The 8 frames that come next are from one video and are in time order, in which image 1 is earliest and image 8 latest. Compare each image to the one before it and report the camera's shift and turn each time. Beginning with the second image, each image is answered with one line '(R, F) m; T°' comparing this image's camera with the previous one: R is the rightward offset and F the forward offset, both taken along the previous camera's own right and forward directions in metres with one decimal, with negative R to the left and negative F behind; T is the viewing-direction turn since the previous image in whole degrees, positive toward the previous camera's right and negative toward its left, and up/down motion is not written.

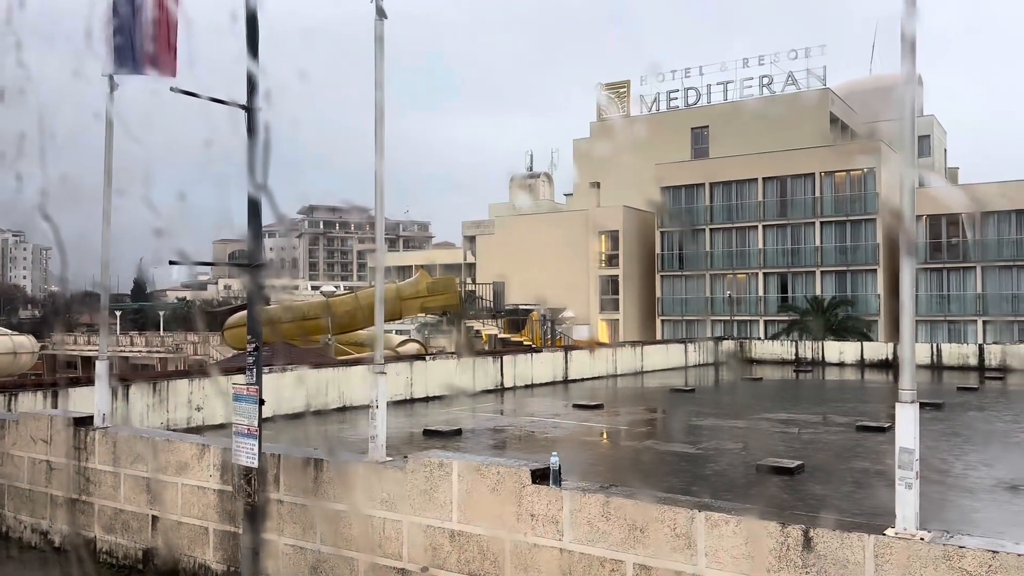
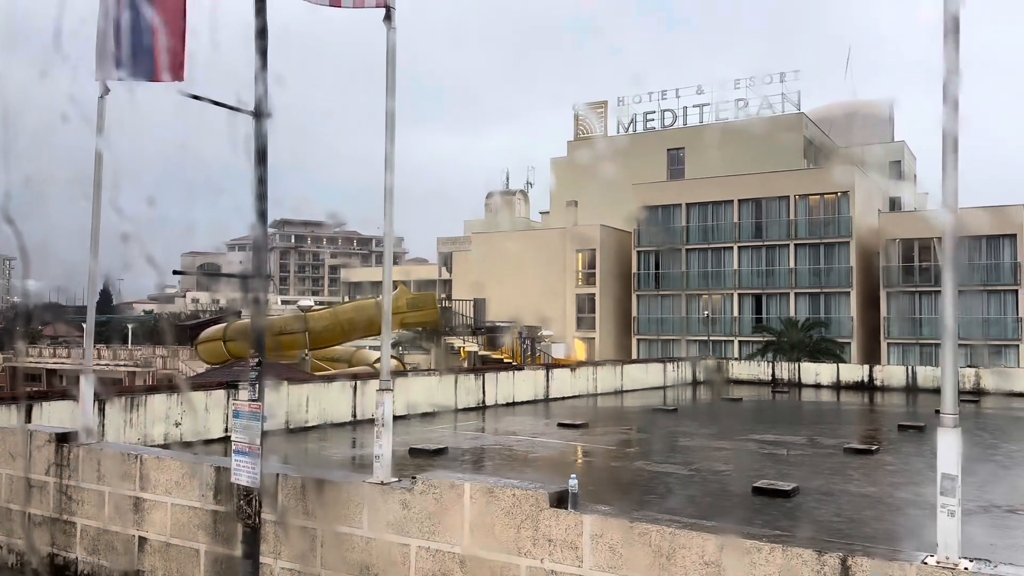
(-0.3, +0.1) m; +2°
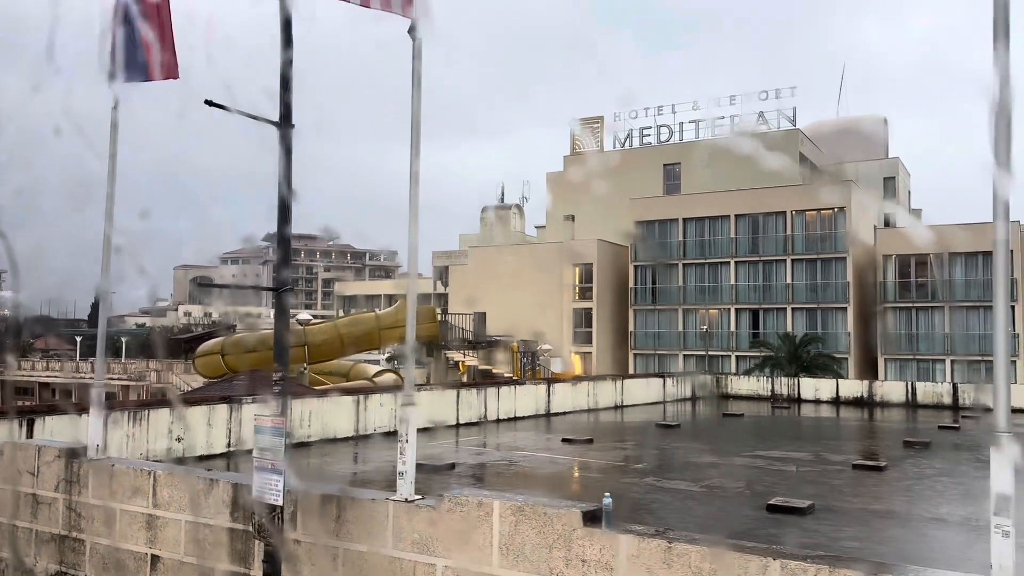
(-0.2, +0.1) m; 0°
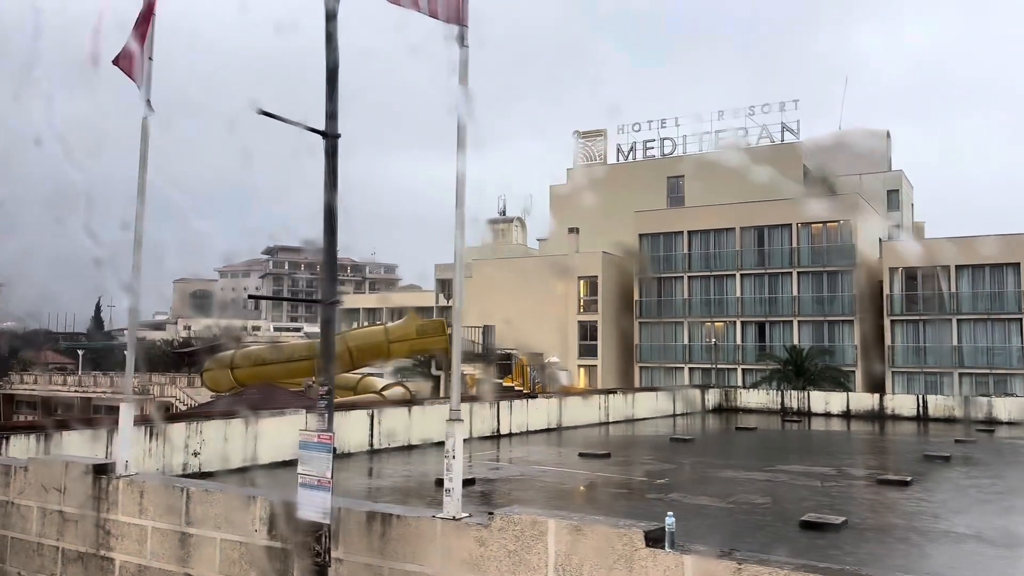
(-0.3, +0.1) m; 0°
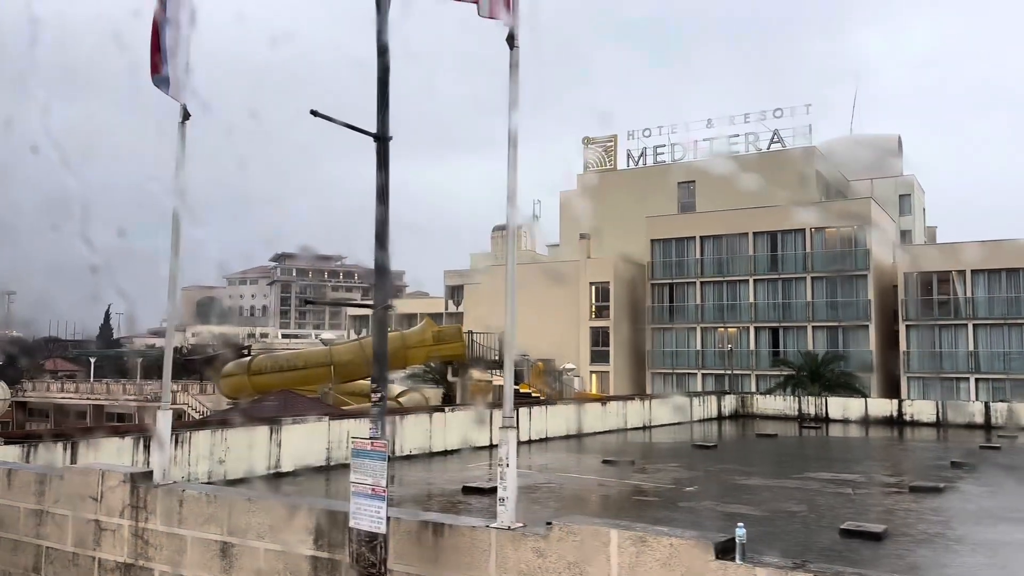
(-0.3, +0.1) m; -1°
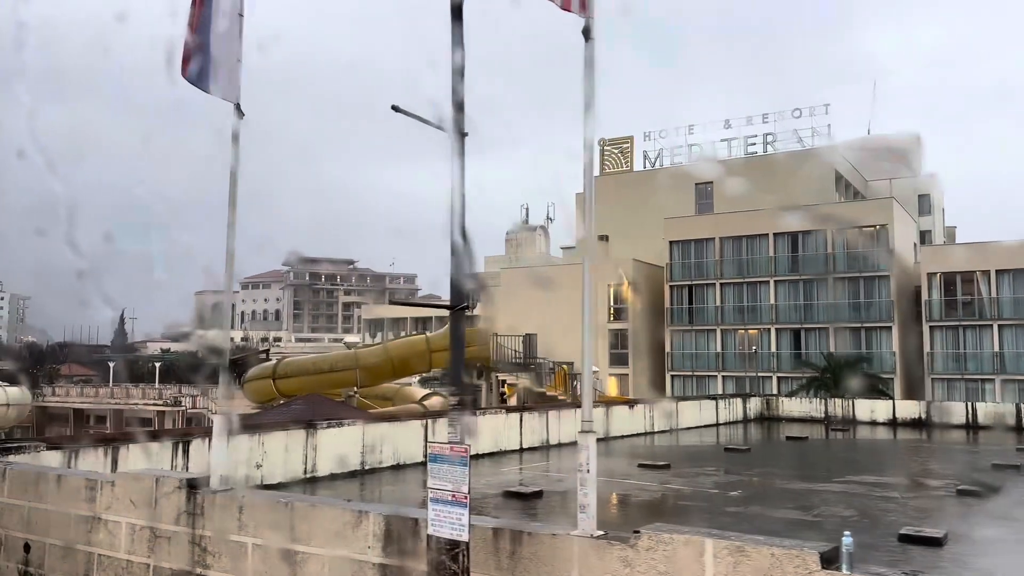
(-0.4, +0.2) m; -1°
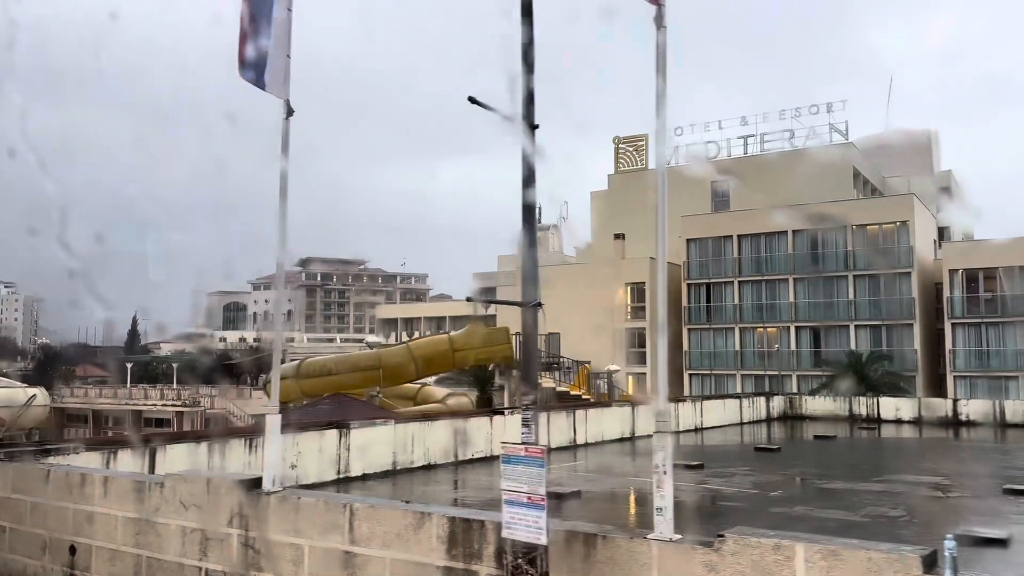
(-0.4, +0.1) m; -1°
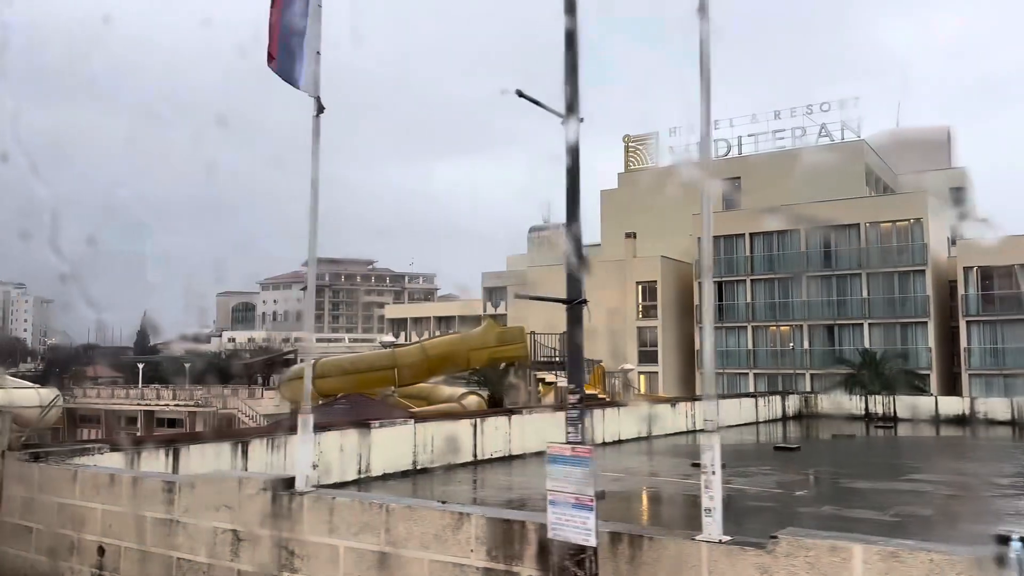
(-0.2, +0.1) m; -1°
